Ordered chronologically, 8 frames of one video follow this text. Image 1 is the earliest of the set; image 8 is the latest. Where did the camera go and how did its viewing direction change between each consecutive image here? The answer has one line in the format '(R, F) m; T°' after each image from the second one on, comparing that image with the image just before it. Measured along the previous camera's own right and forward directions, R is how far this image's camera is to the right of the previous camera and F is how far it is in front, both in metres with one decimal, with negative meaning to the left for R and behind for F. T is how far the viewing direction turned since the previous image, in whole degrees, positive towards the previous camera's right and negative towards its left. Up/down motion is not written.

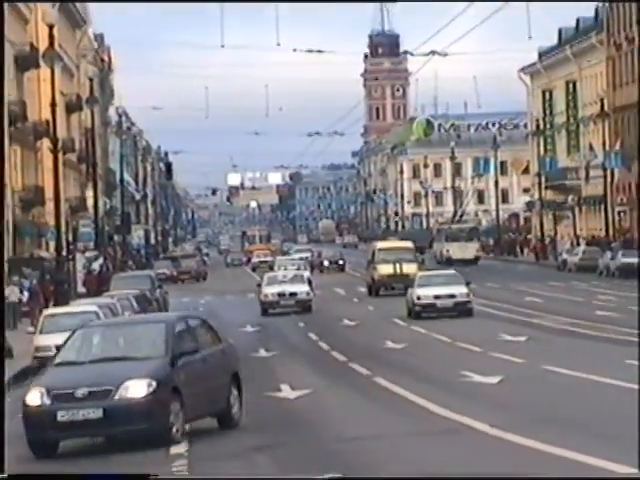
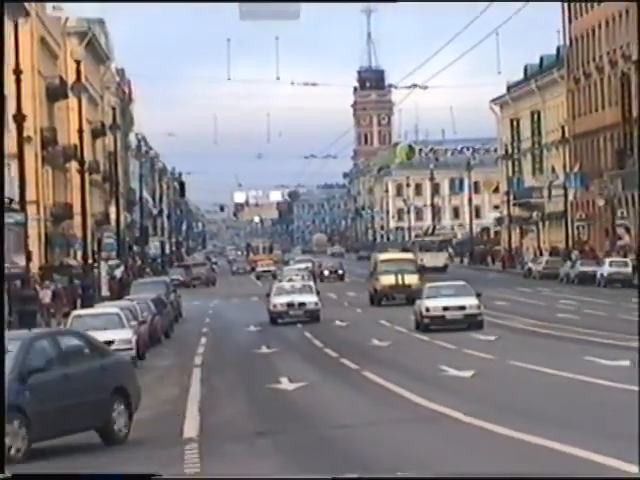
(-0.1, -2.0) m; 0°
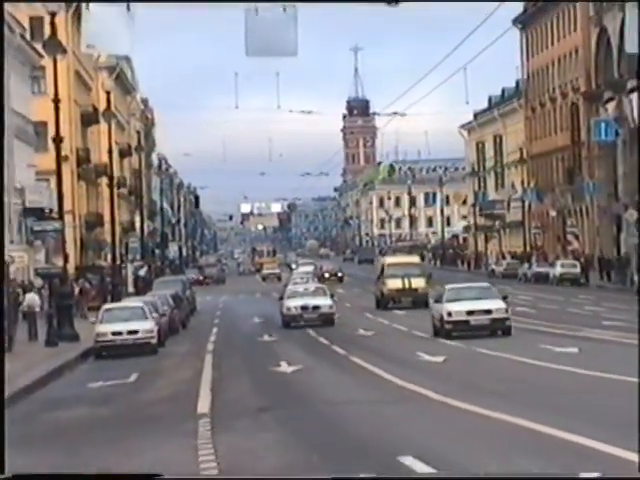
(+0.2, -2.9) m; 0°
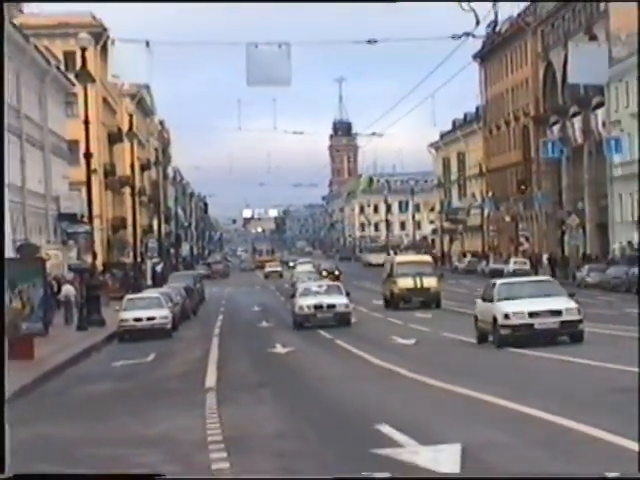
(+0.3, -3.5) m; 0°
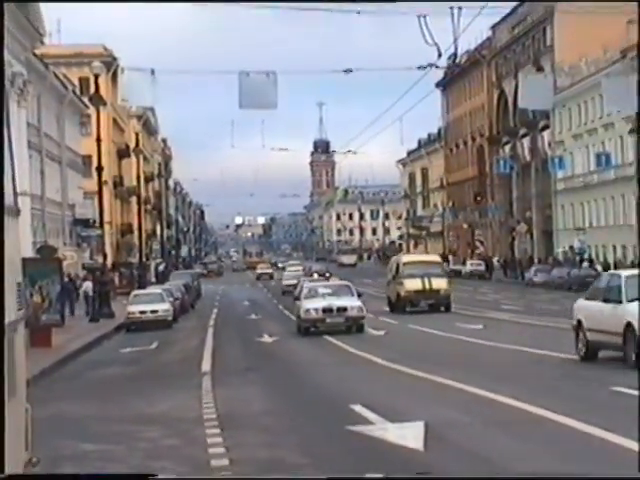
(+0.2, -3.4) m; 0°
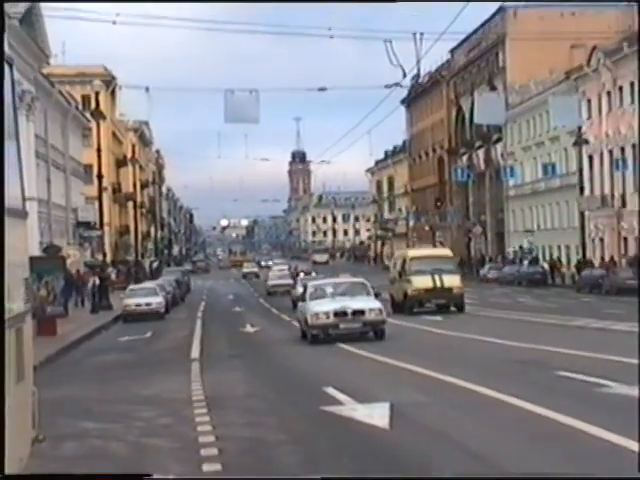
(+0.2, -3.1) m; 0°
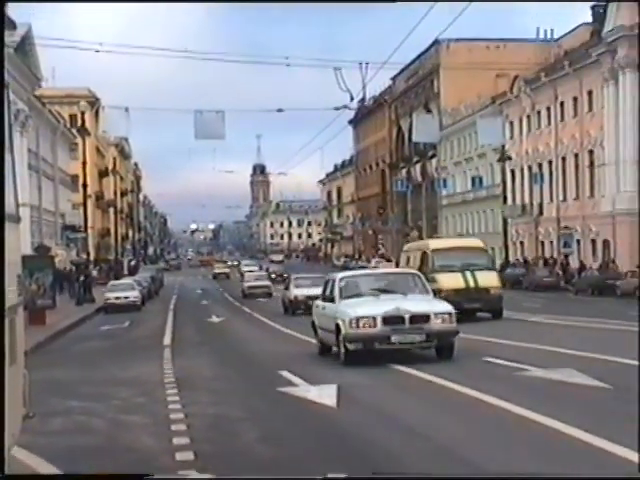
(+0.2, -4.3) m; +1°
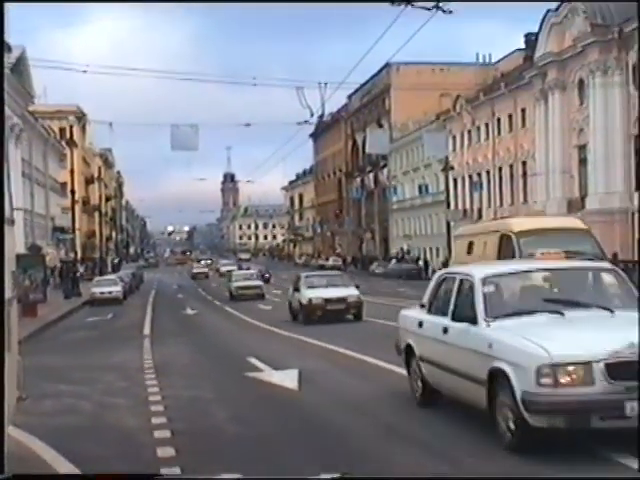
(+0.2, -4.0) m; 0°
